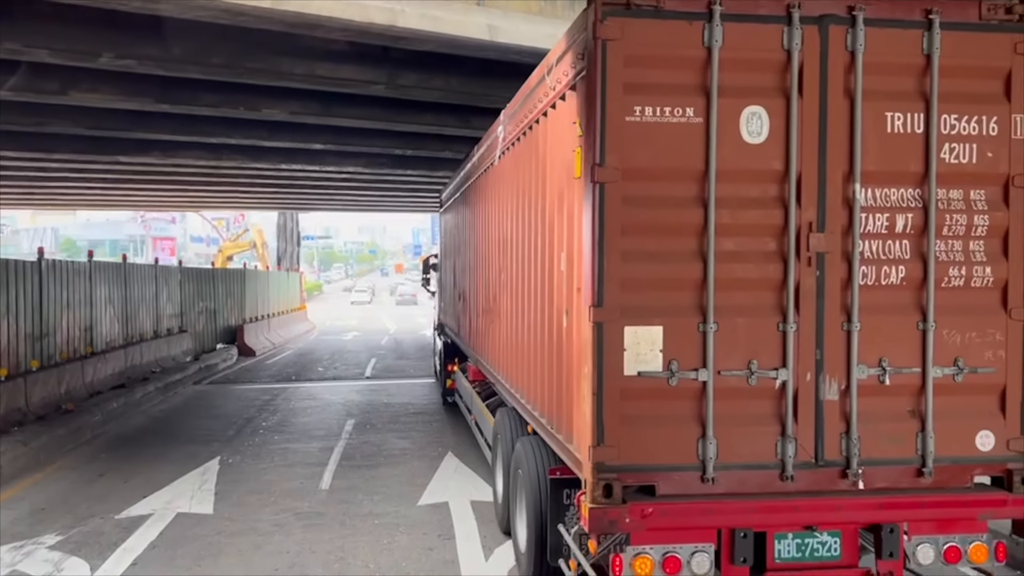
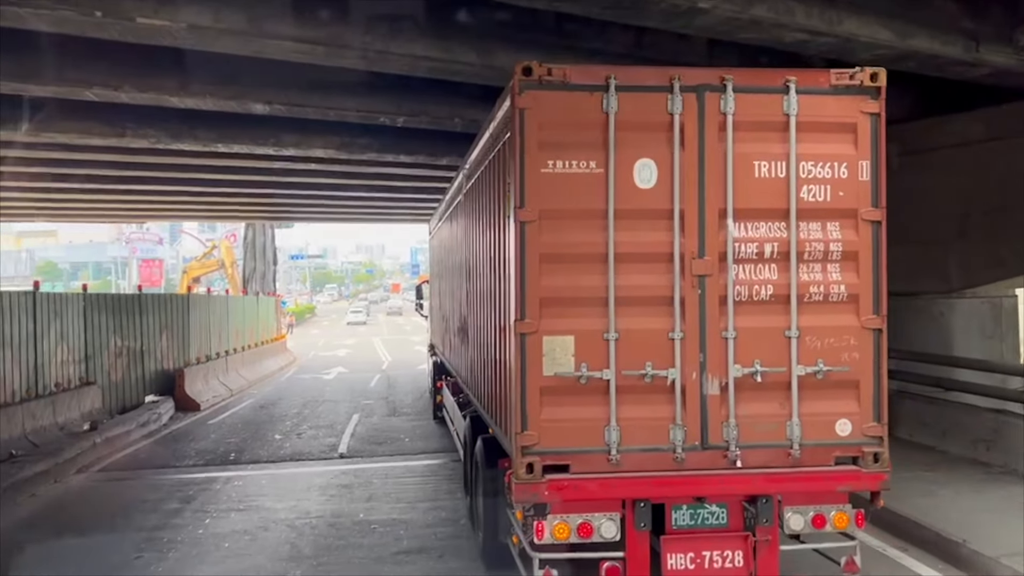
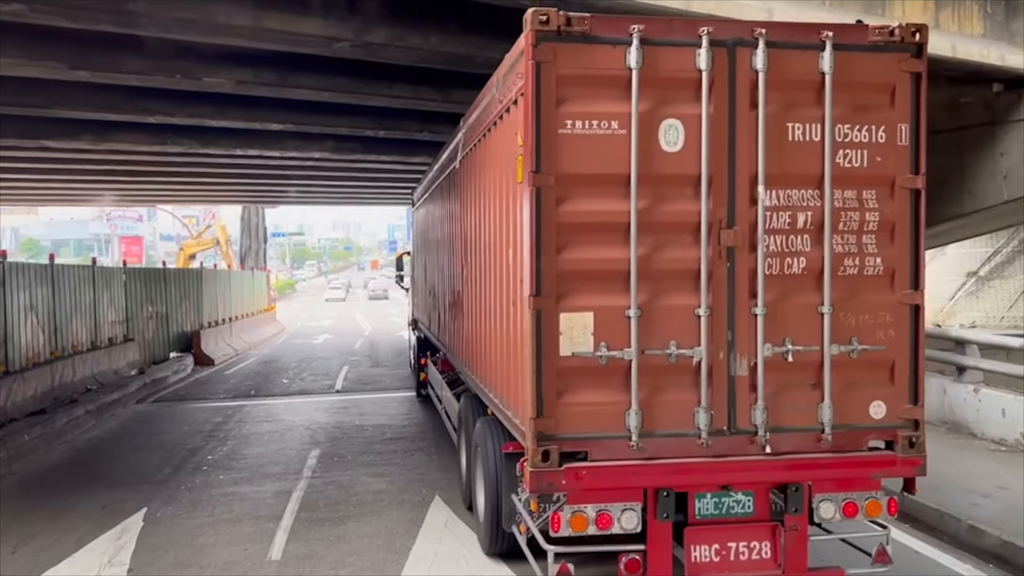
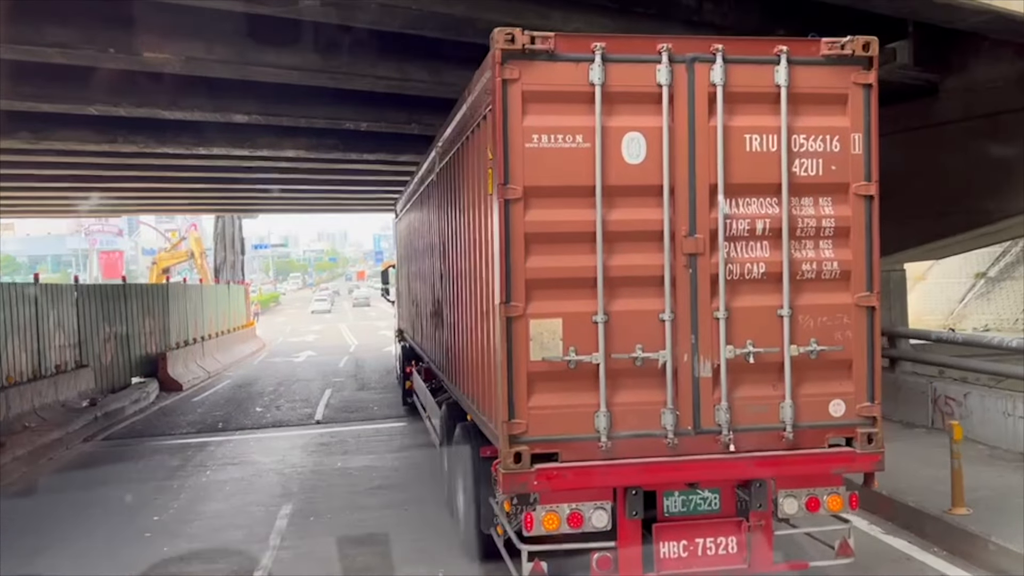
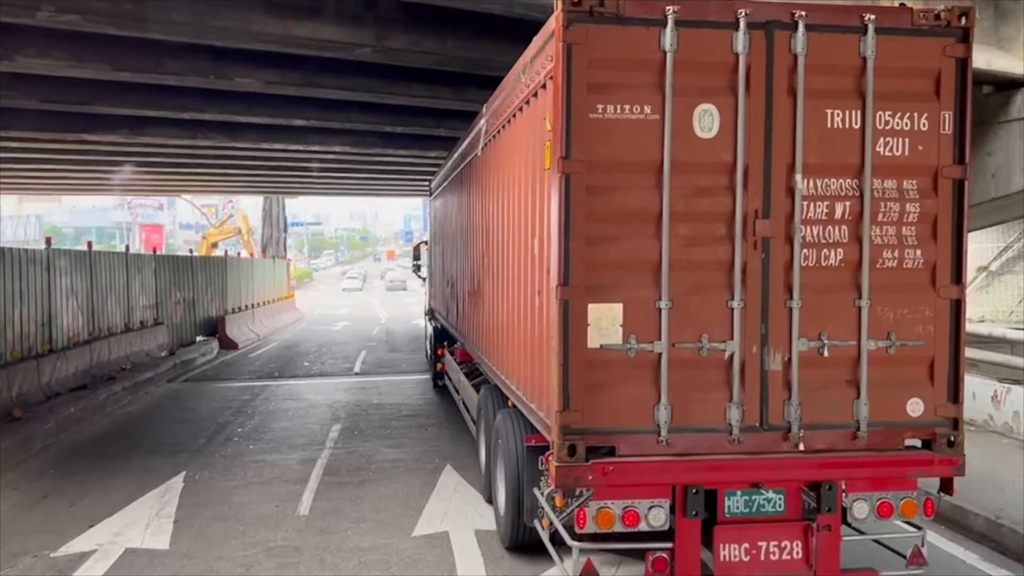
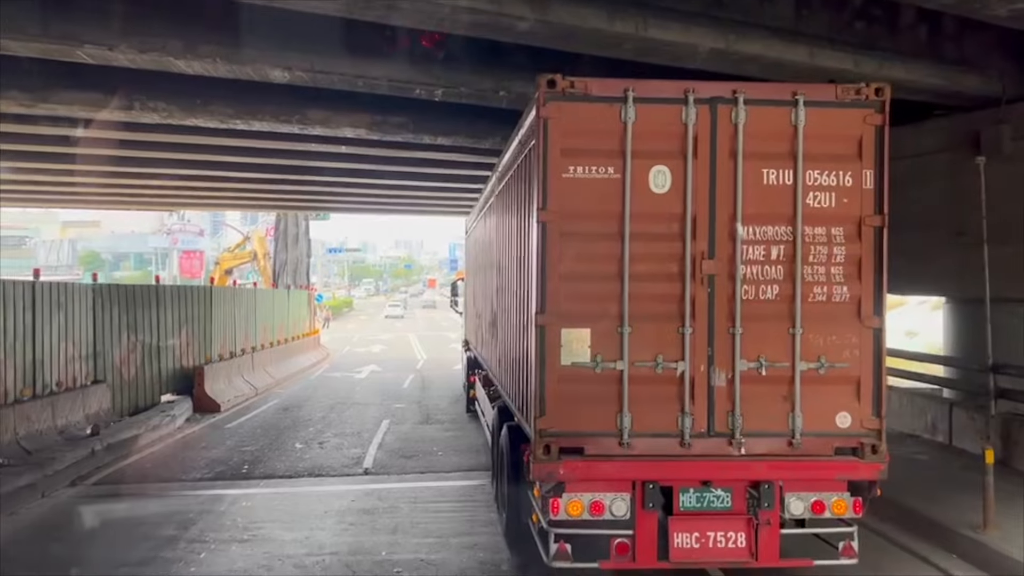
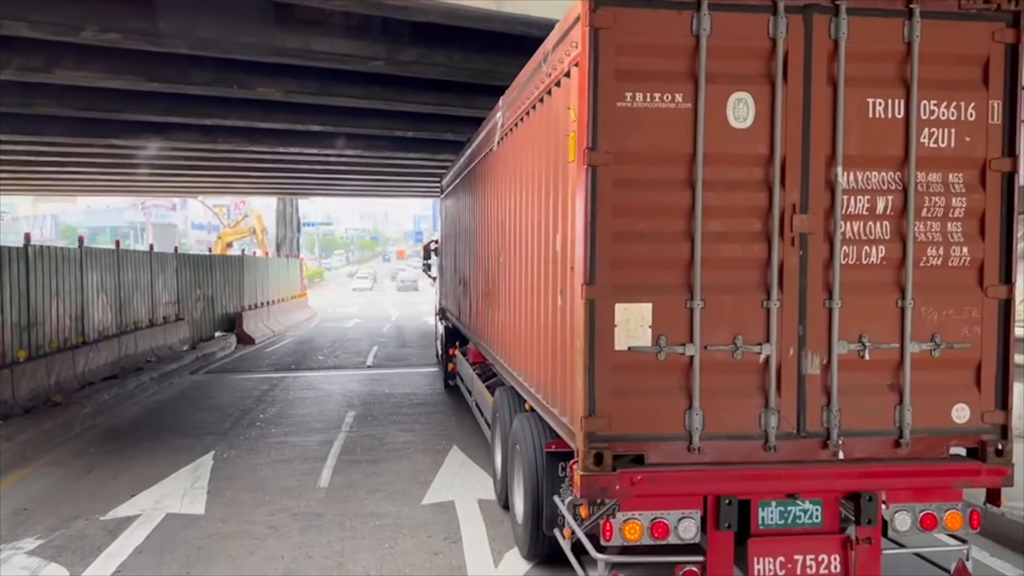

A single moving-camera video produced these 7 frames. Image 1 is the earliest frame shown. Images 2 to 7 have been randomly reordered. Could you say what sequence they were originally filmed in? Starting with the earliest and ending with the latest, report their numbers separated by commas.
7, 5, 3, 4, 2, 6
